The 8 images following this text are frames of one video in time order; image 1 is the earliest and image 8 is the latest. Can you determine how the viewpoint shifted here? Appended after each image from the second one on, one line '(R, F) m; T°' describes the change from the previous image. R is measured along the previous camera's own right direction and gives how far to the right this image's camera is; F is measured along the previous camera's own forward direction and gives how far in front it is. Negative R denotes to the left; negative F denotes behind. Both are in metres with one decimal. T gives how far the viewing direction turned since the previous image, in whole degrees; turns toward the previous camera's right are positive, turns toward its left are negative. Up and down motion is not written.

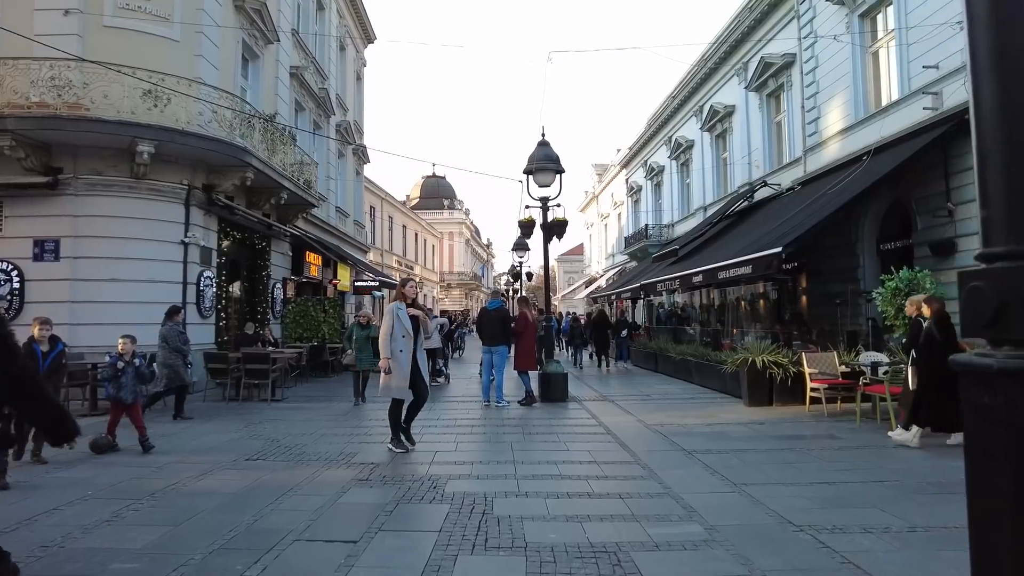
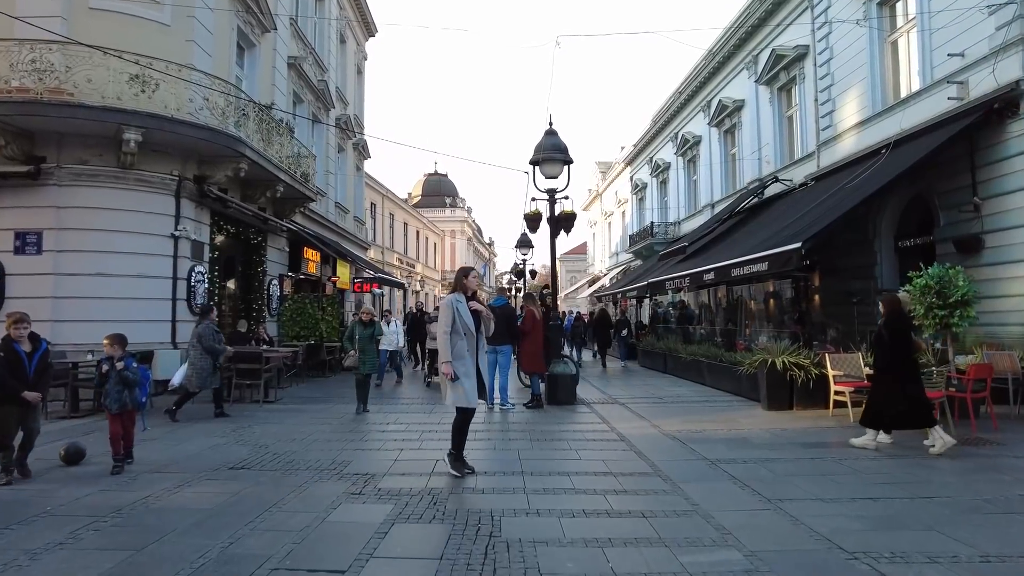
(-0.1, +0.5) m; 0°
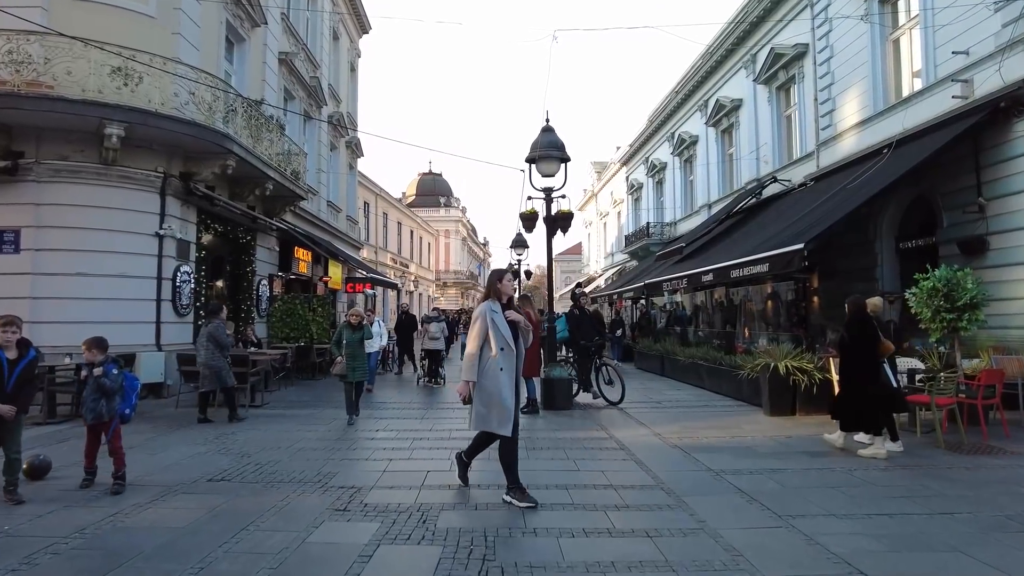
(0.0, +0.3) m; 0°
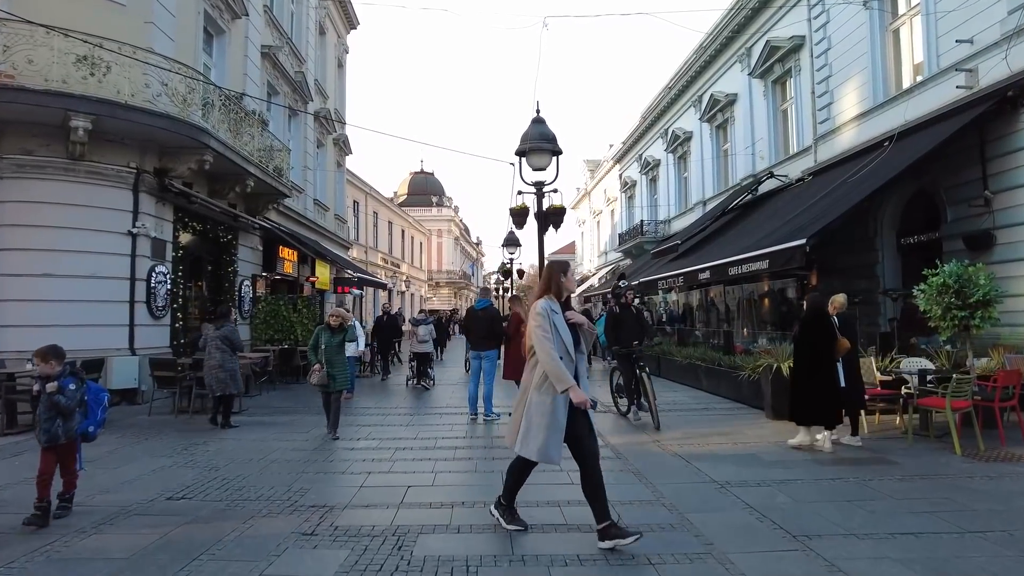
(+0.1, +0.5) m; +1°
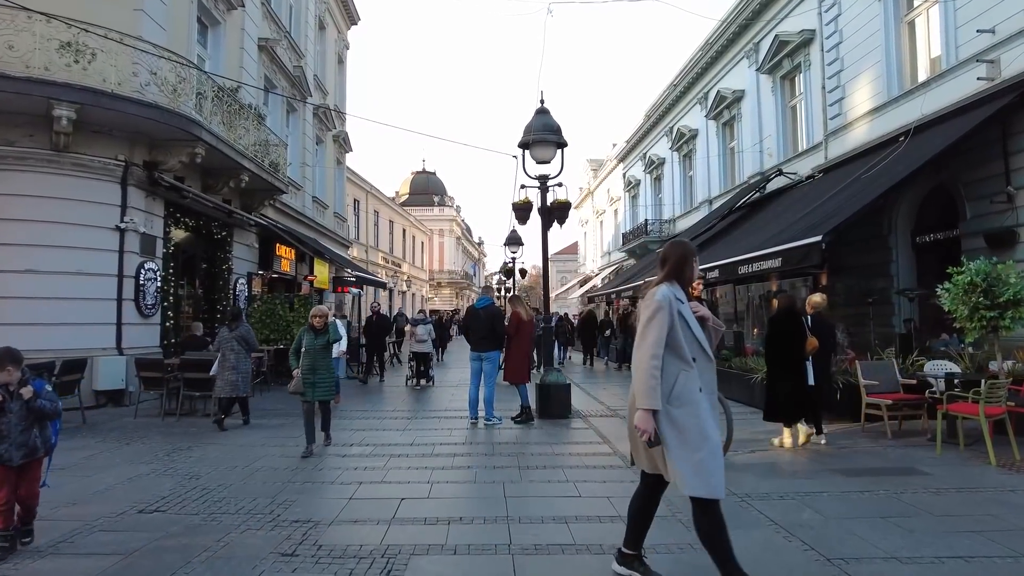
(0.0, +0.4) m; 0°
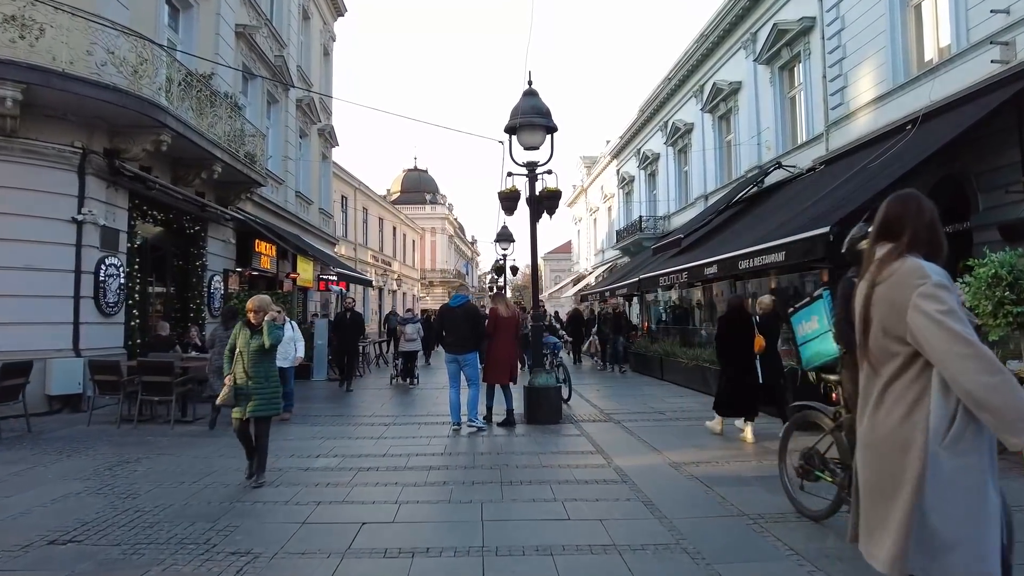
(+0.1, +0.7) m; +1°
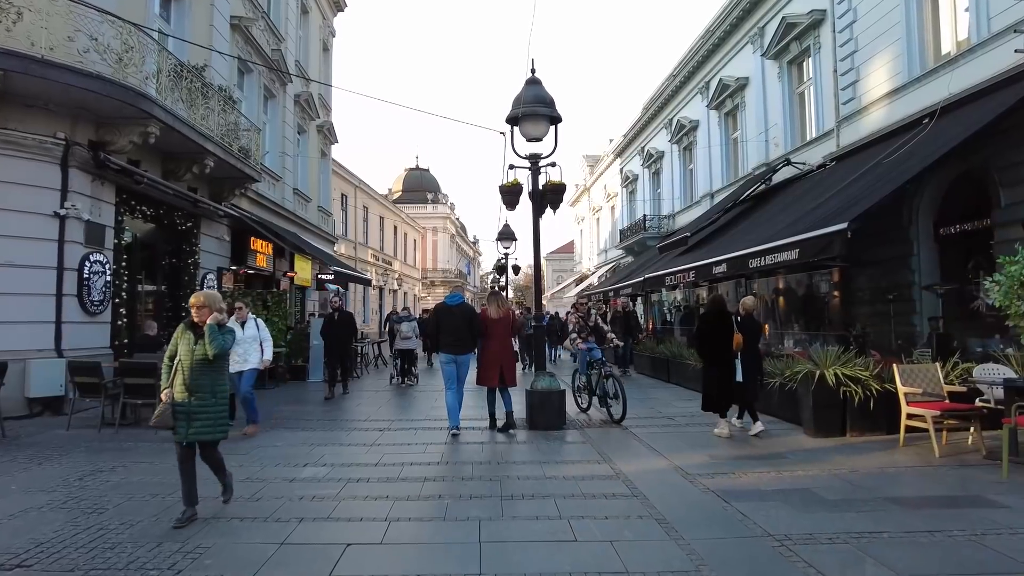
(0.0, +0.4) m; 0°
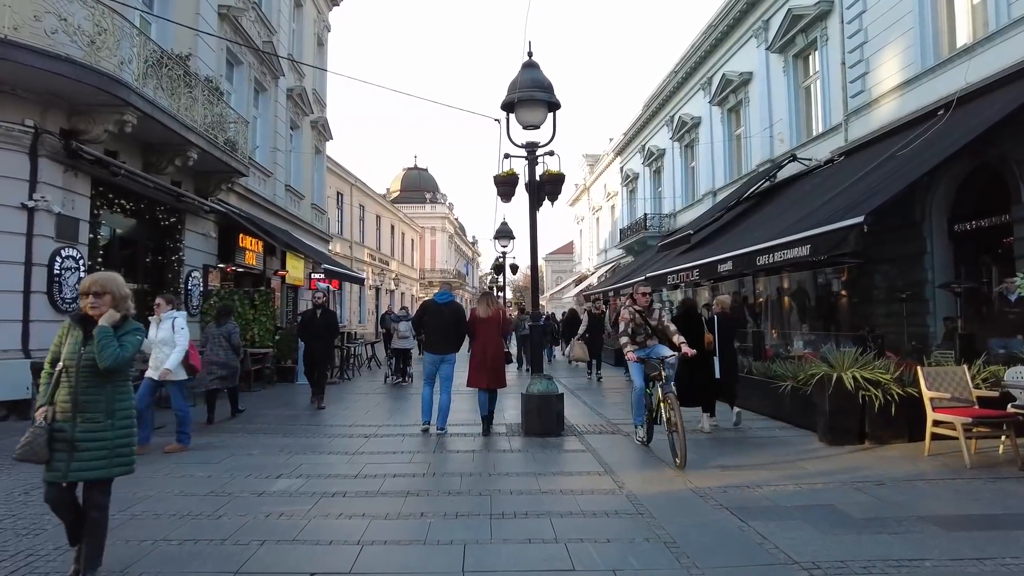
(+0.1, +0.5) m; 0°
